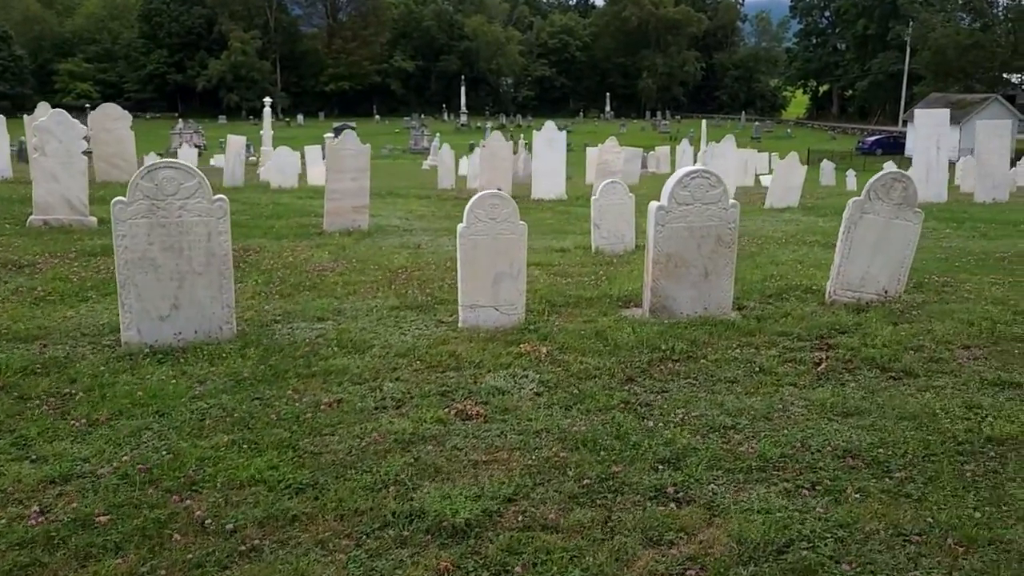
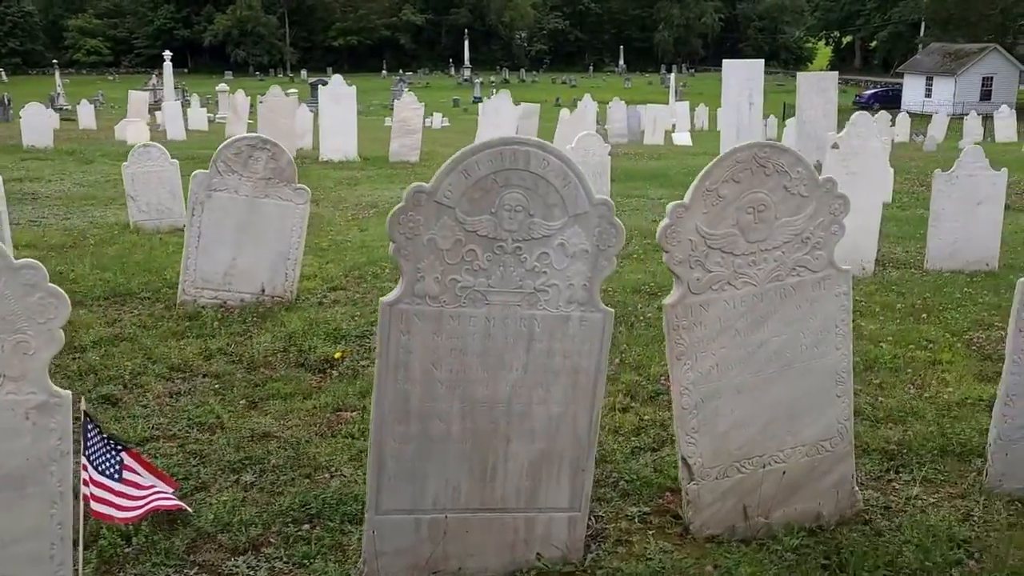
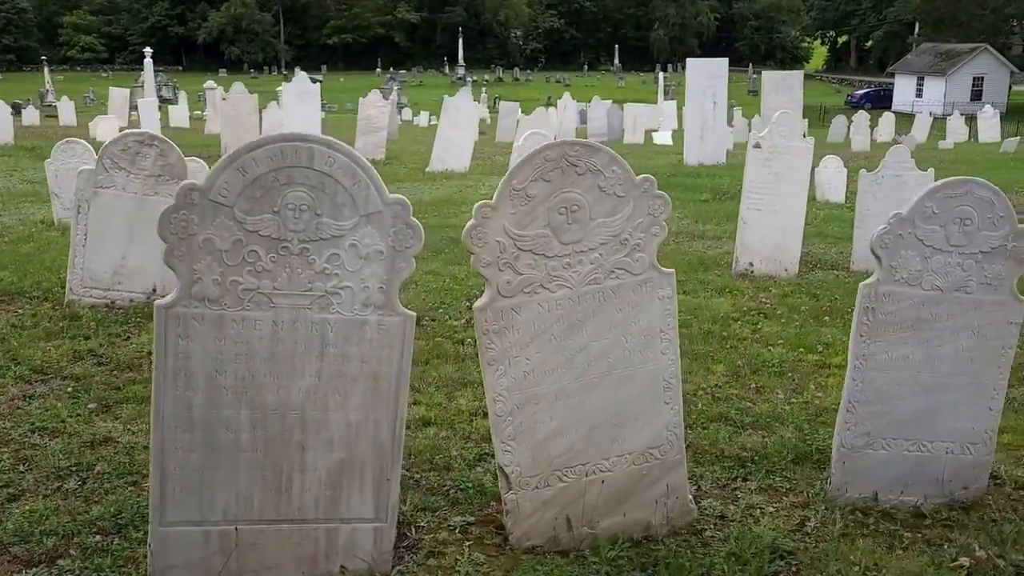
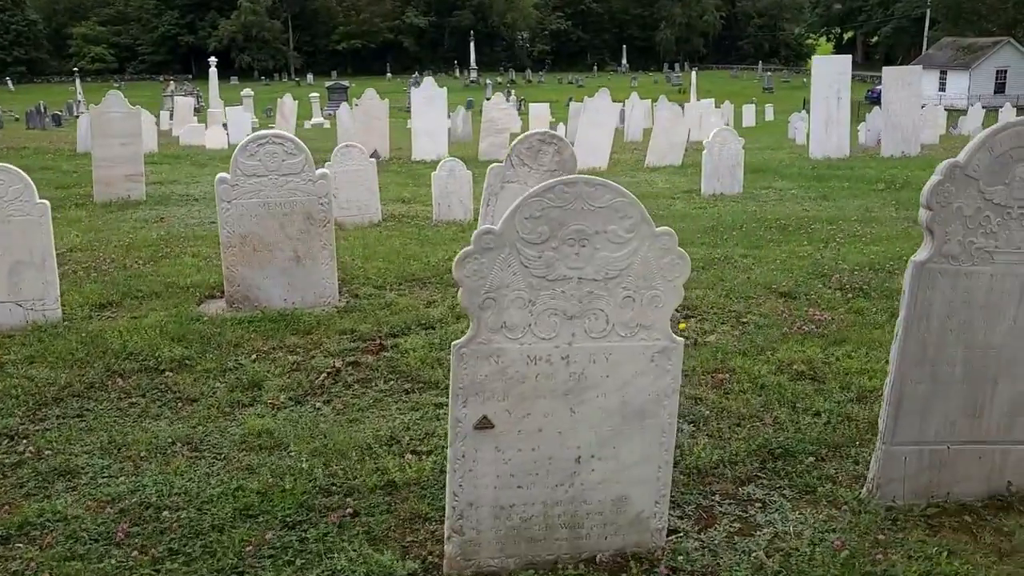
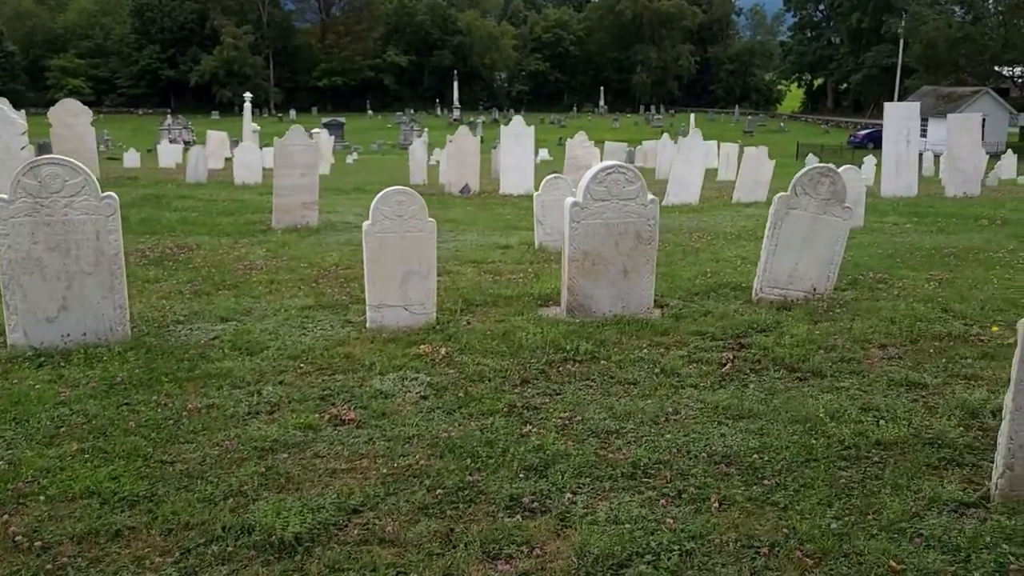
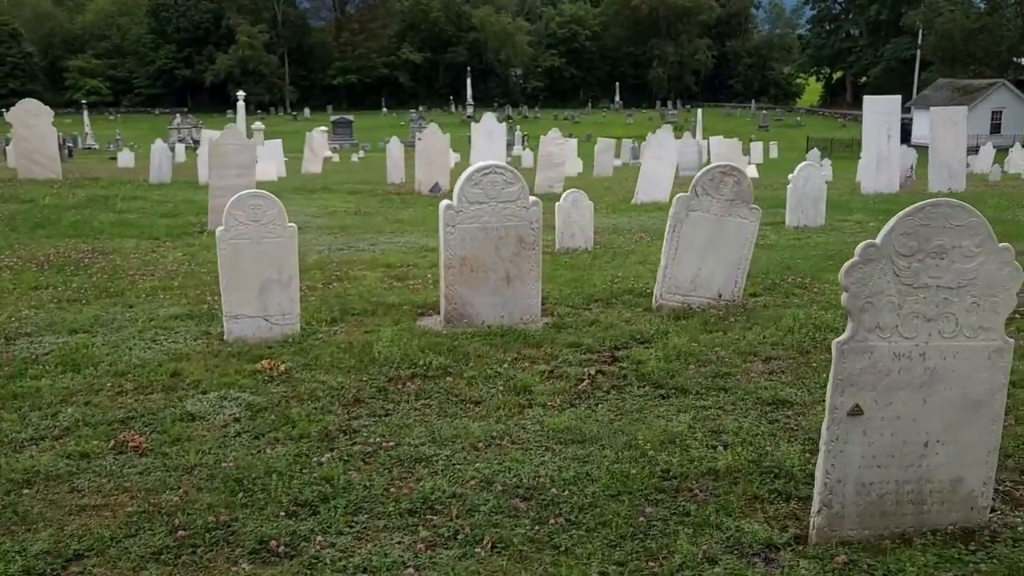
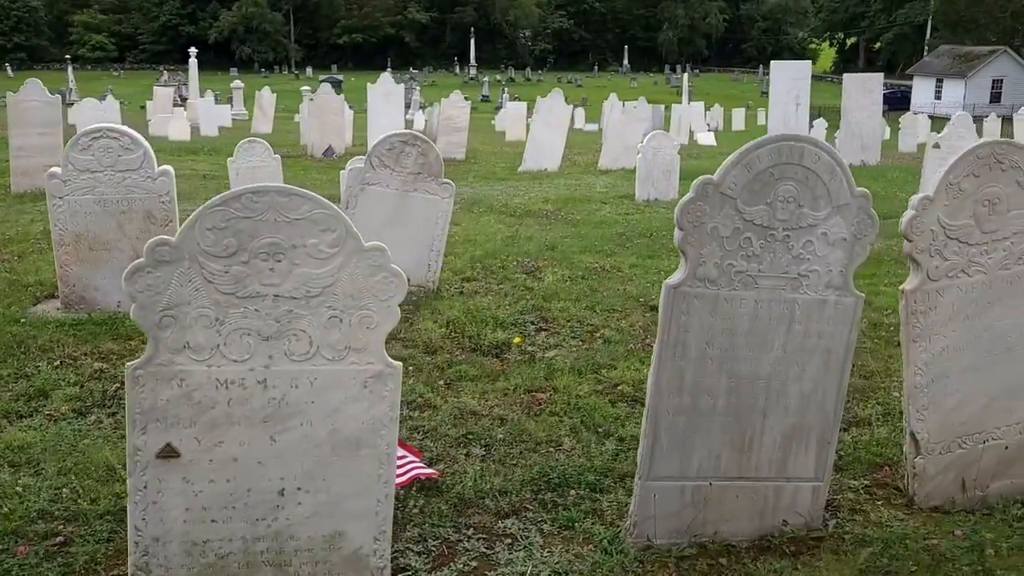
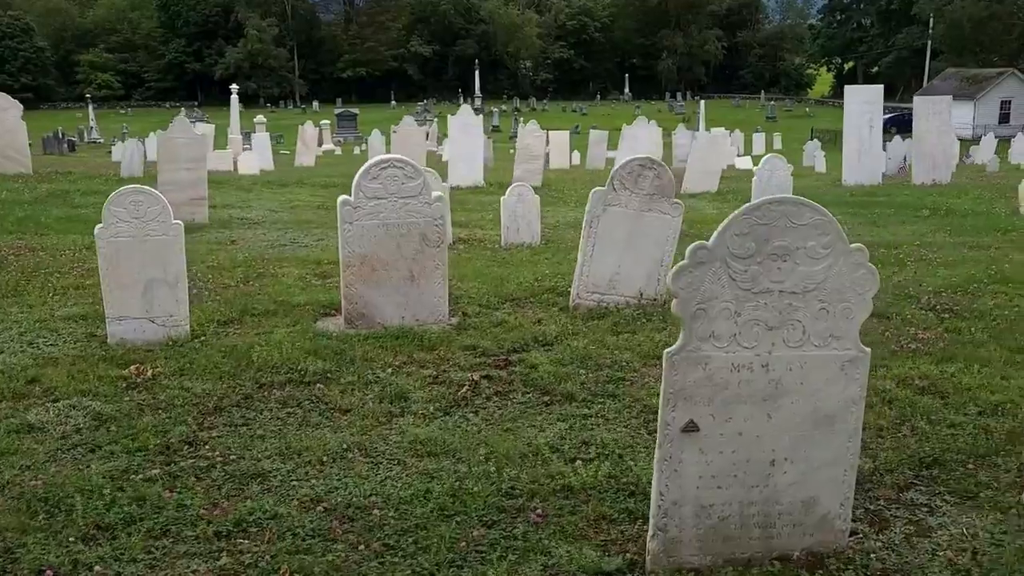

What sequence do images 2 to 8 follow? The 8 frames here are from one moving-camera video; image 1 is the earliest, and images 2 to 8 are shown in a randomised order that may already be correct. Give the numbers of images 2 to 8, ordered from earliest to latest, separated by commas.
5, 6, 8, 4, 7, 2, 3
